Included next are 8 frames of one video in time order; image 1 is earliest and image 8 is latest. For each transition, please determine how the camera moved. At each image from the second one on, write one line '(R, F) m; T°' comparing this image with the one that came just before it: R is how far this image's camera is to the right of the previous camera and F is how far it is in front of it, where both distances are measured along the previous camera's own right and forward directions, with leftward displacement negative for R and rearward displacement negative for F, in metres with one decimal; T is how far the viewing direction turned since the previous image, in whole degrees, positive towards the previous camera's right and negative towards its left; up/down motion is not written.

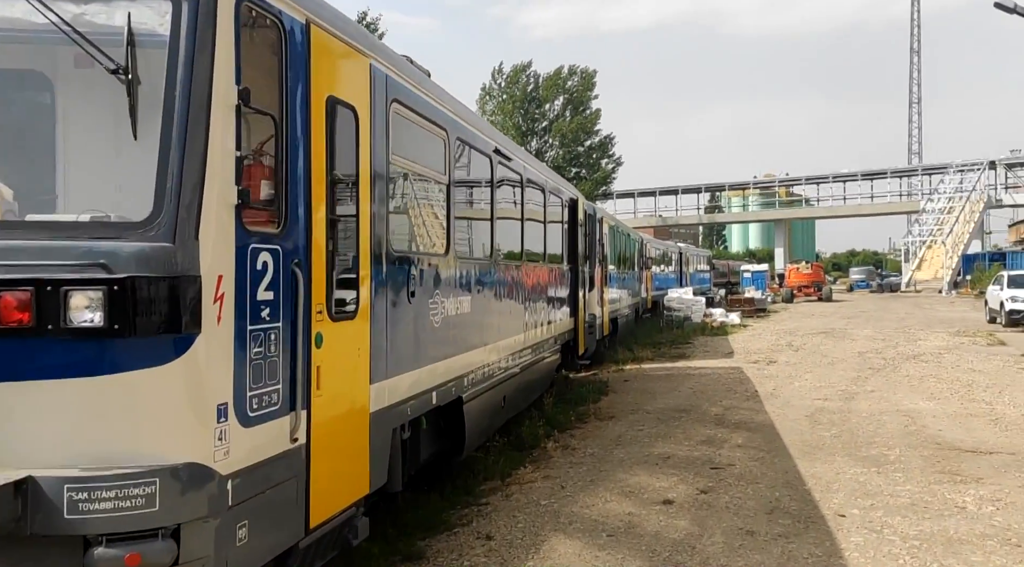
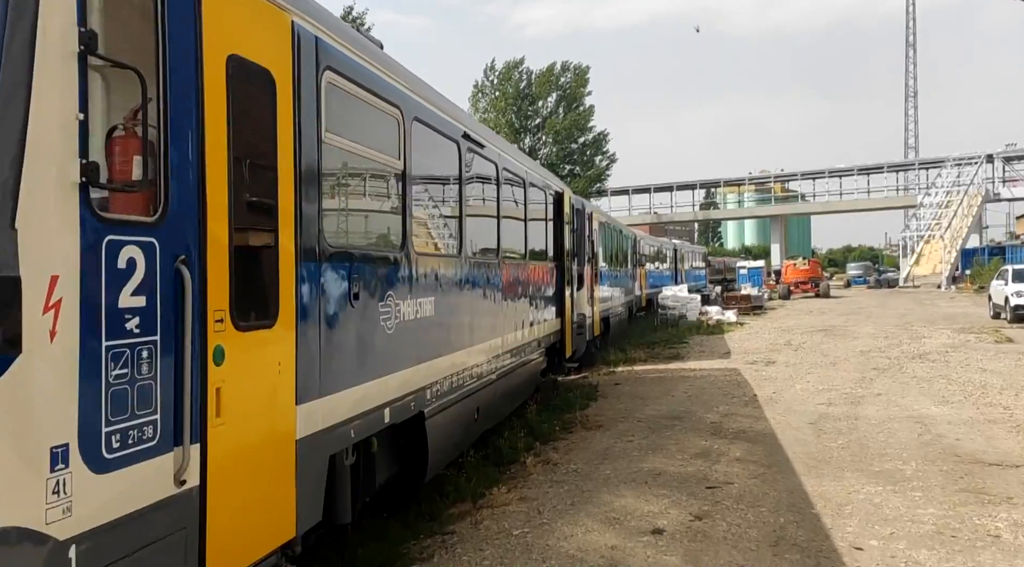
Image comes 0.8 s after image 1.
(+0.2, +0.8) m; 0°
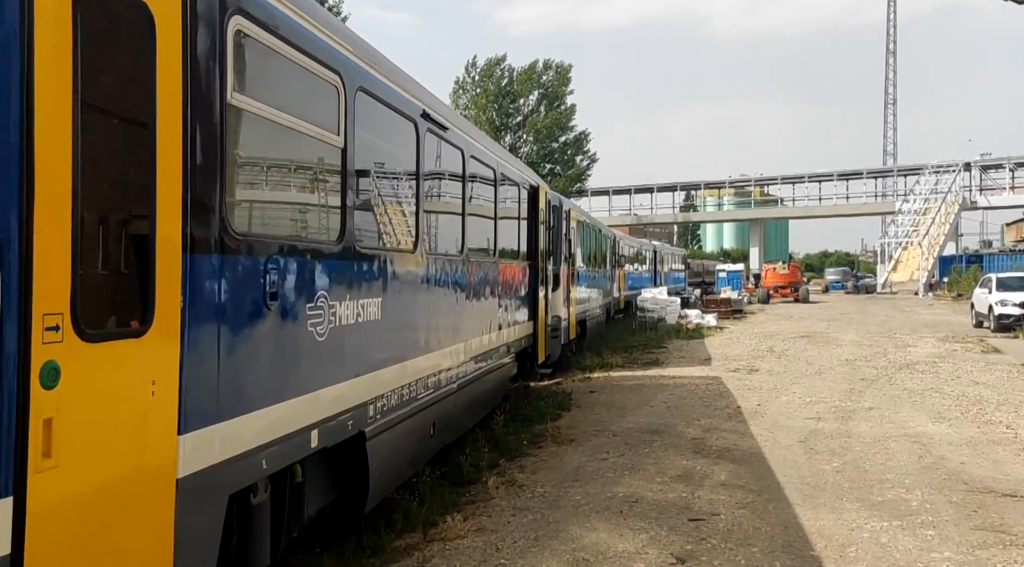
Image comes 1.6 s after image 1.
(+0.1, +0.8) m; +1°
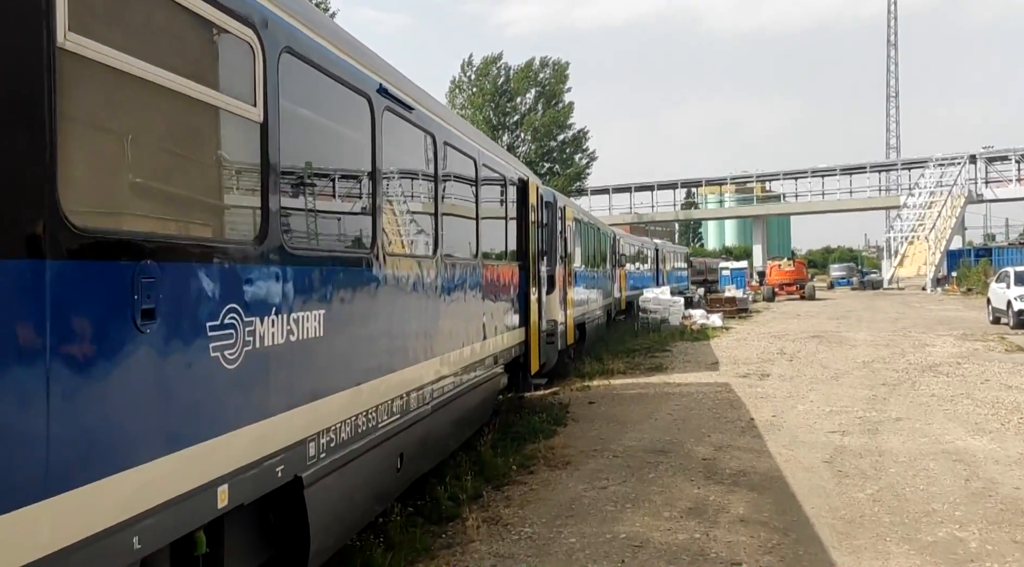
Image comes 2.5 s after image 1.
(+0.2, +1.0) m; 0°
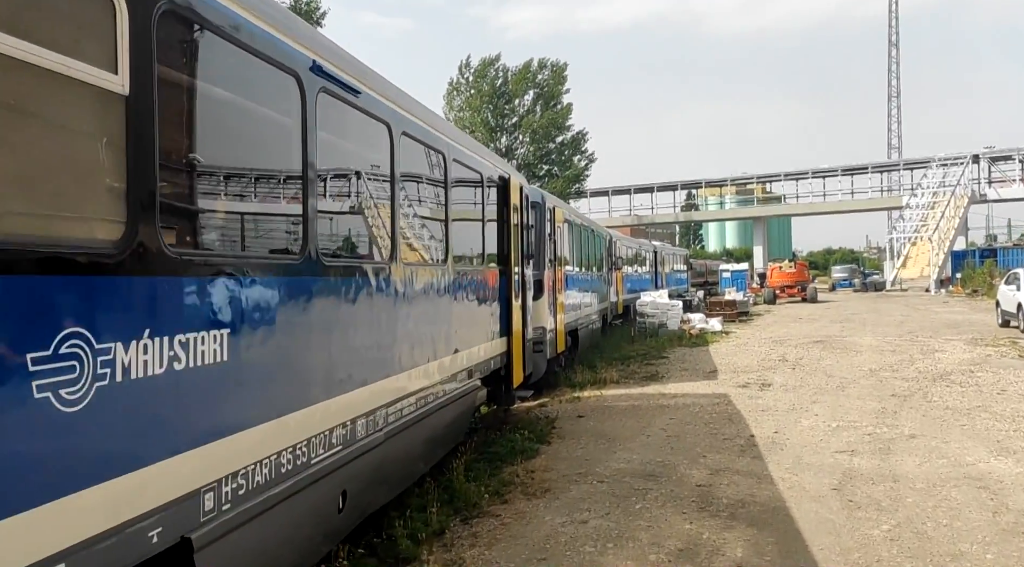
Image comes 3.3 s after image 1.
(+0.2, +0.8) m; 0°
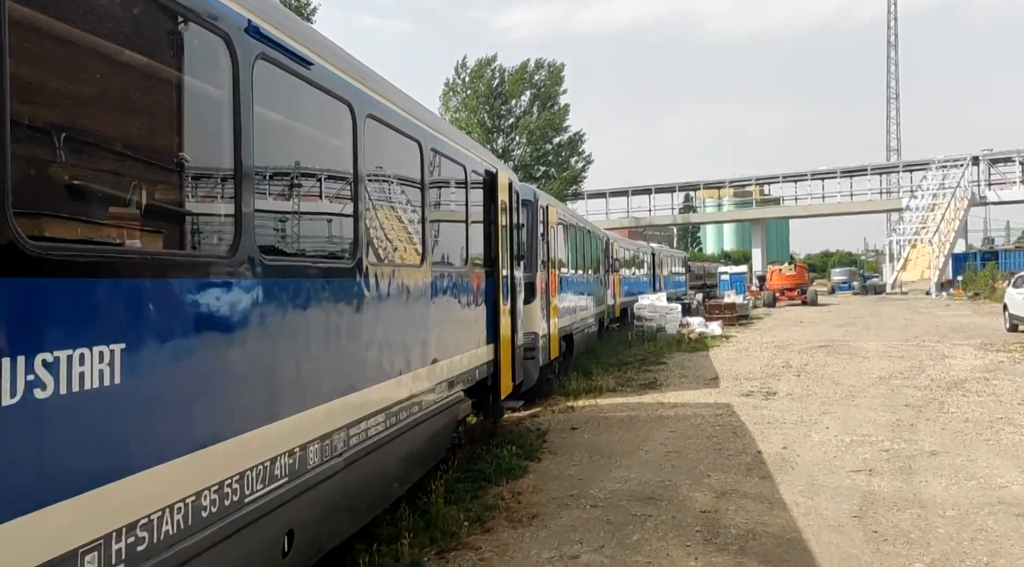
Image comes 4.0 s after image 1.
(+0.1, +0.7) m; 0°
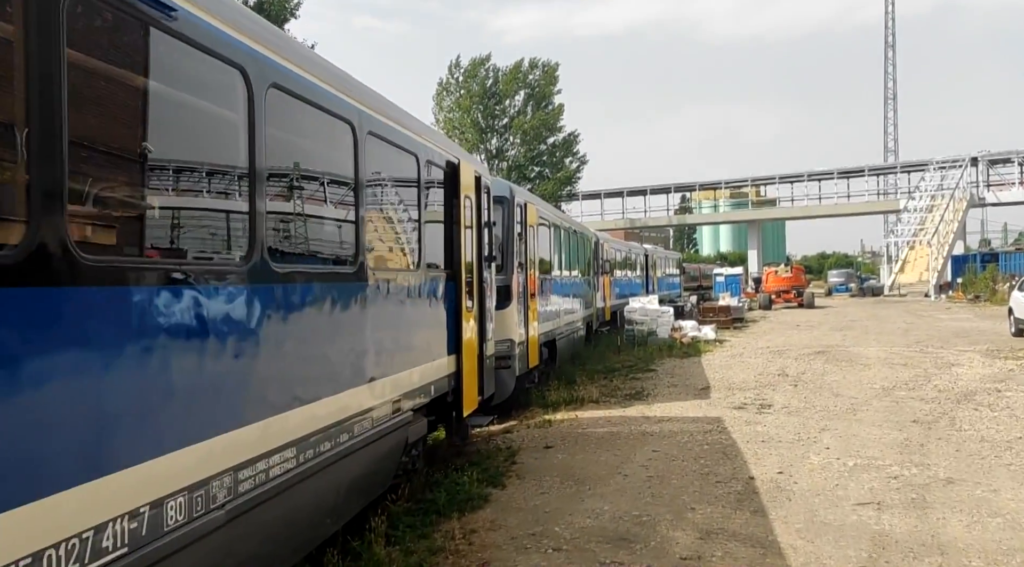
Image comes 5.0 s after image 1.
(+0.3, +1.0) m; 0°
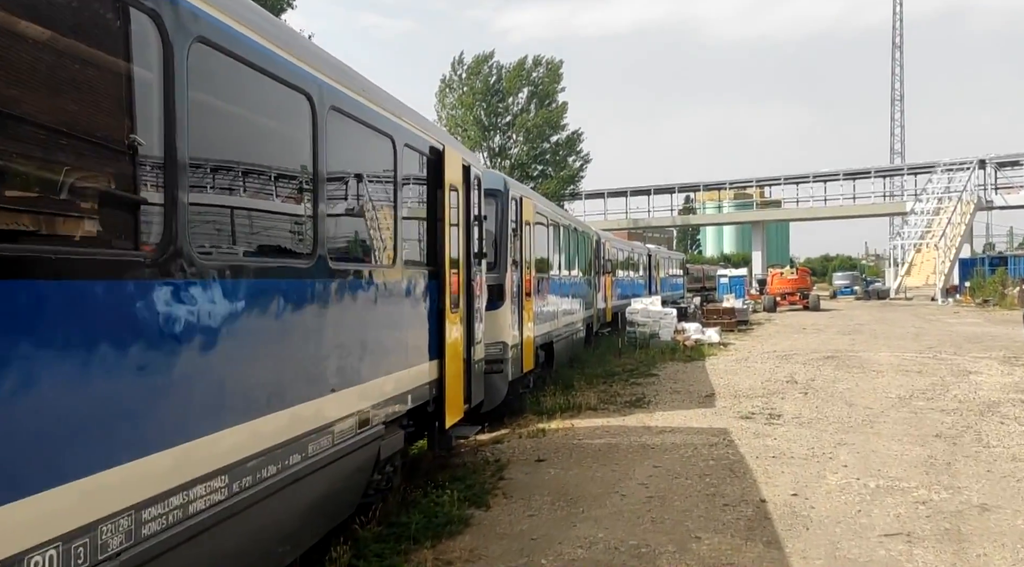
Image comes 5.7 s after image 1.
(+0.1, +0.7) m; 0°
